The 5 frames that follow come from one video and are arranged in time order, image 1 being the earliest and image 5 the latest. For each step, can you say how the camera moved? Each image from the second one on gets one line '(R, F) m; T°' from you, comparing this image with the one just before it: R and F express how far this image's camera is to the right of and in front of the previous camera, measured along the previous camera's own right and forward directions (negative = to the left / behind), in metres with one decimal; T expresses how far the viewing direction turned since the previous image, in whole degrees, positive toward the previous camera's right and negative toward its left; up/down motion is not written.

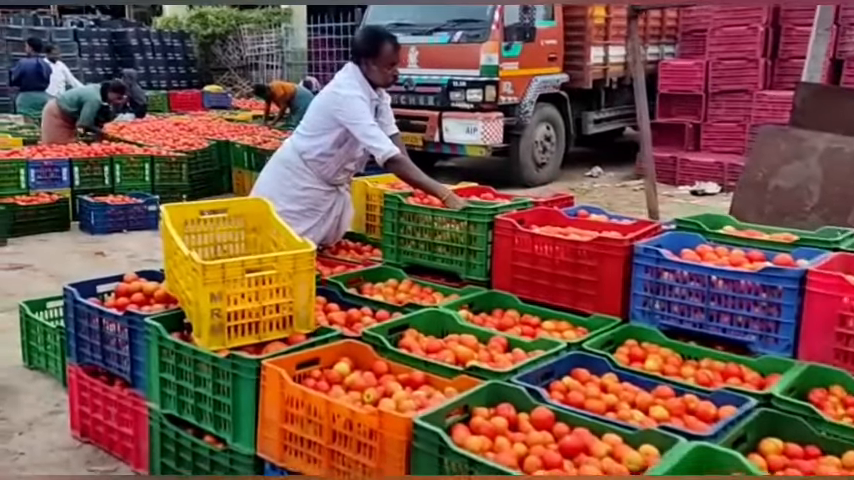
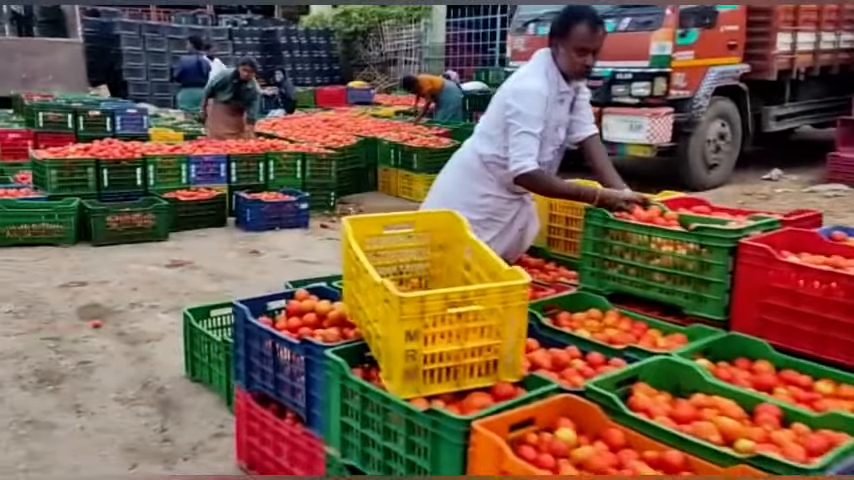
(-0.5, +0.6) m; -11°
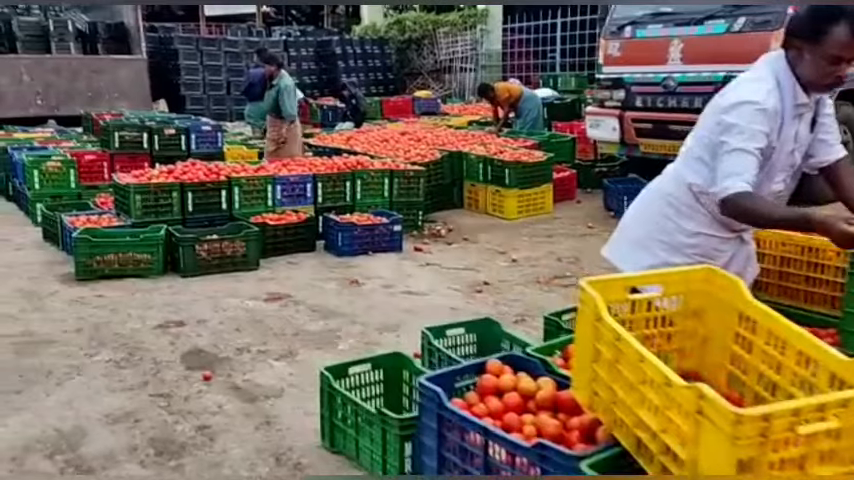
(-0.8, +0.7) m; -4°
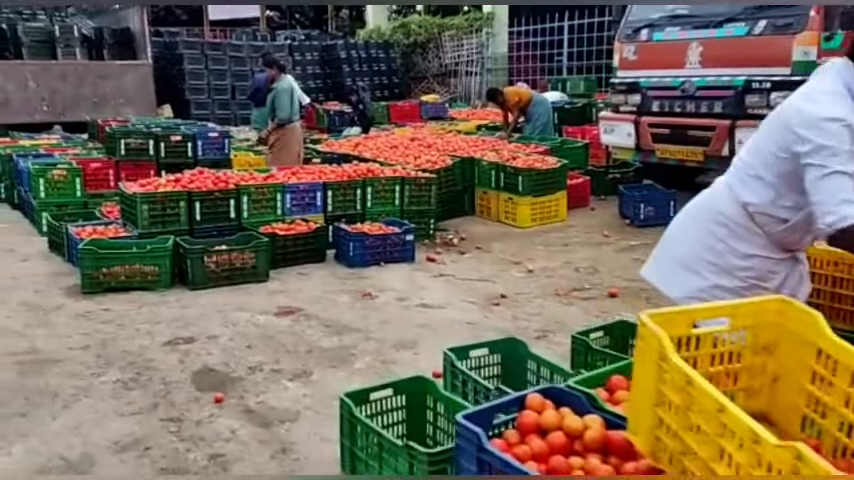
(-0.1, +0.2) m; 0°
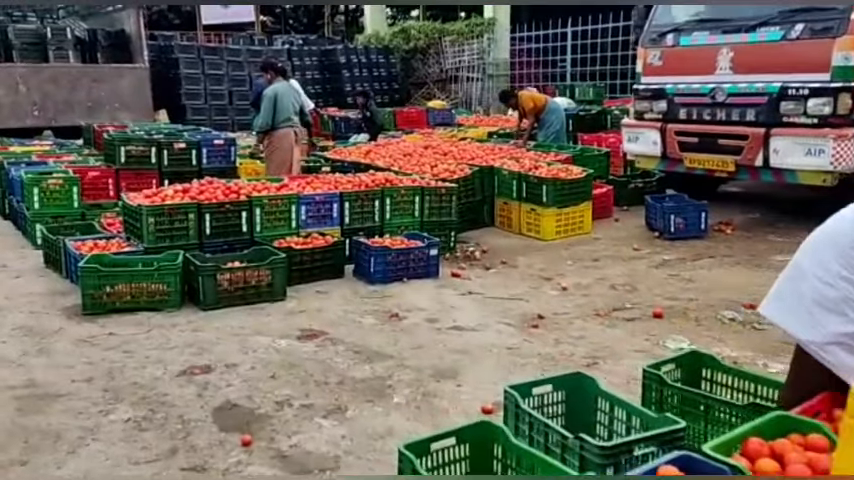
(-0.4, +0.5) m; +1°
